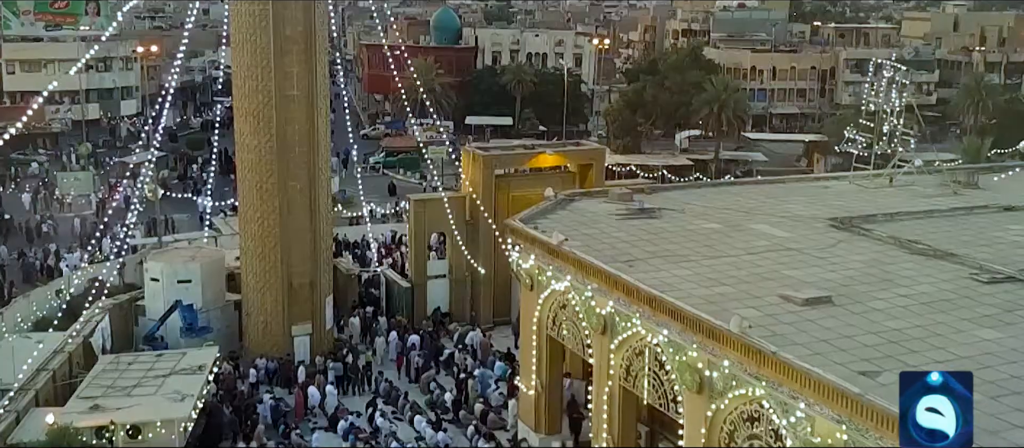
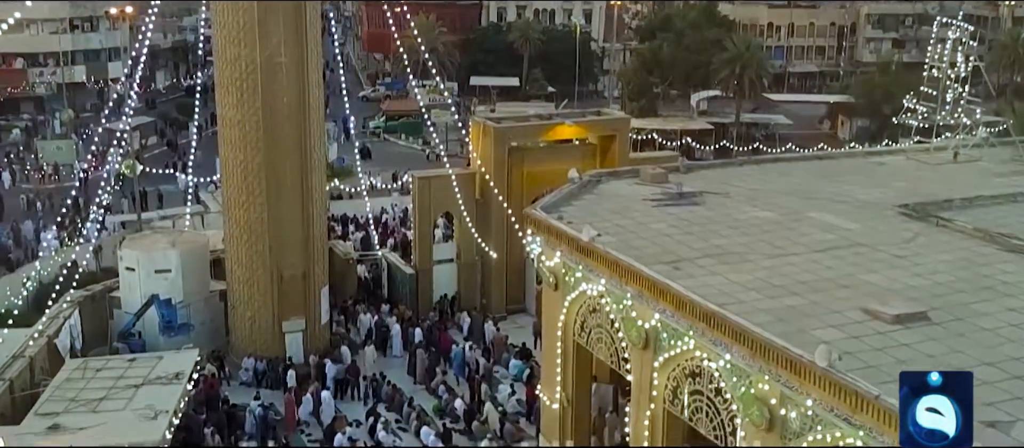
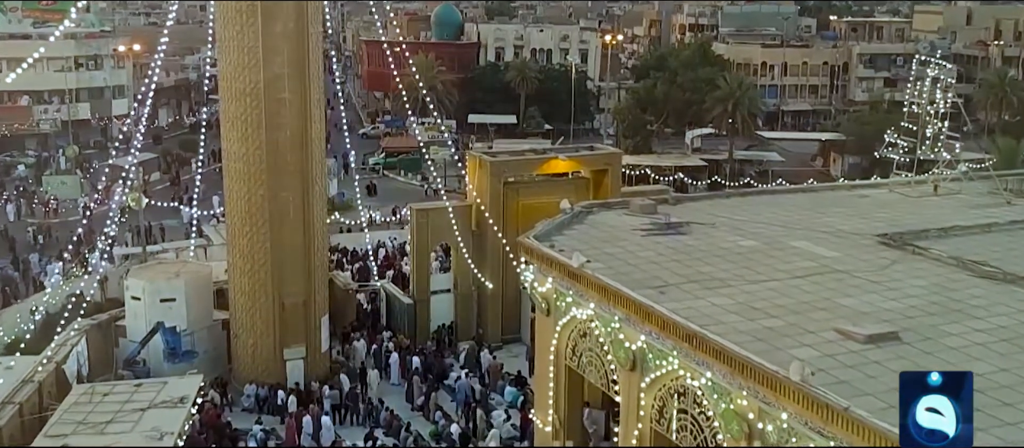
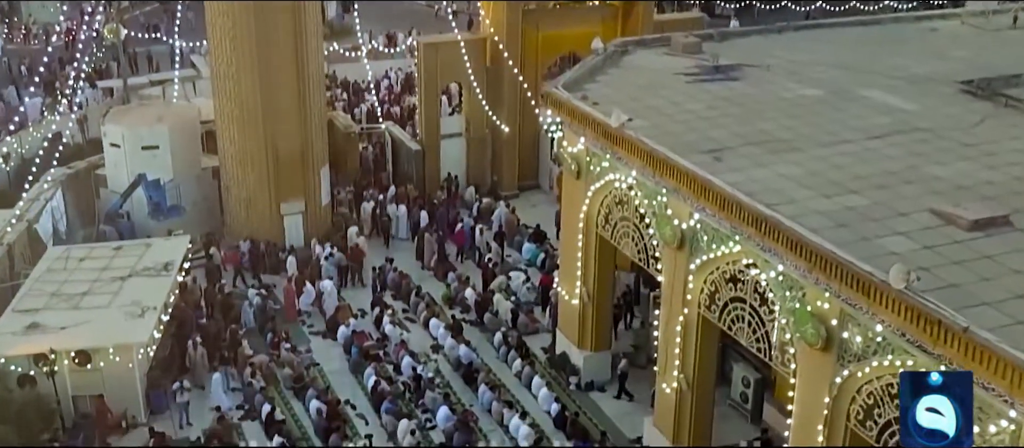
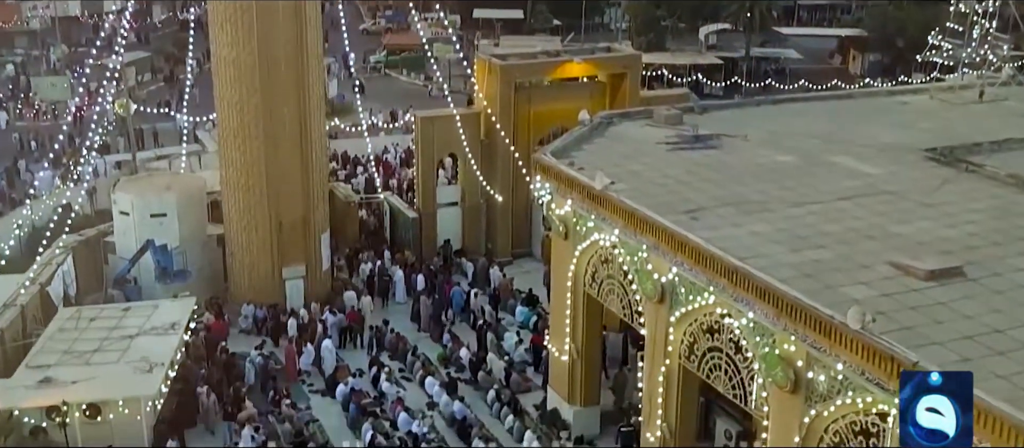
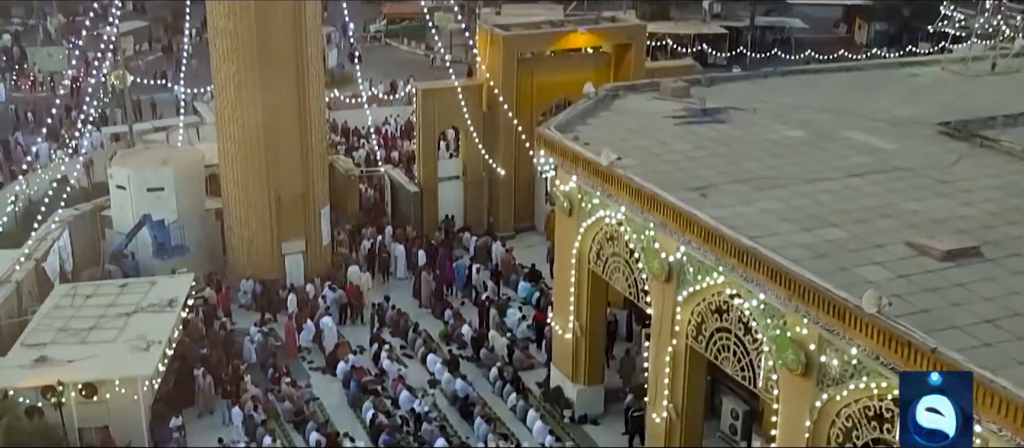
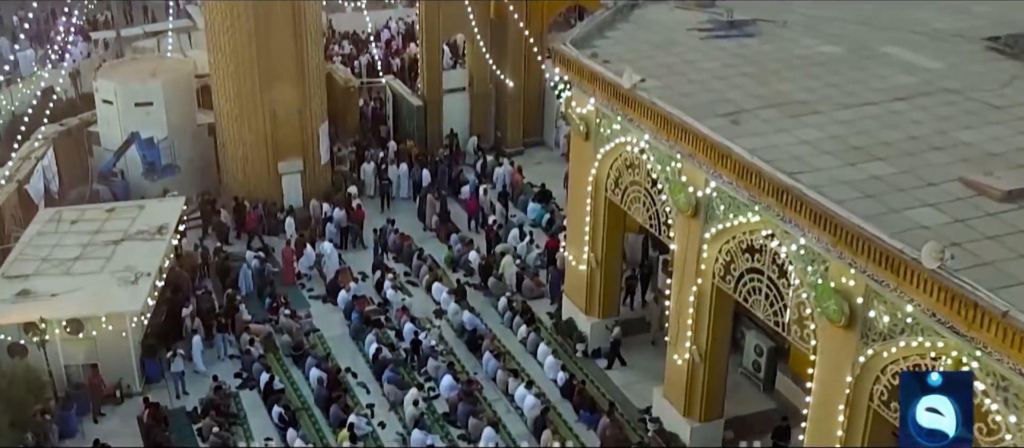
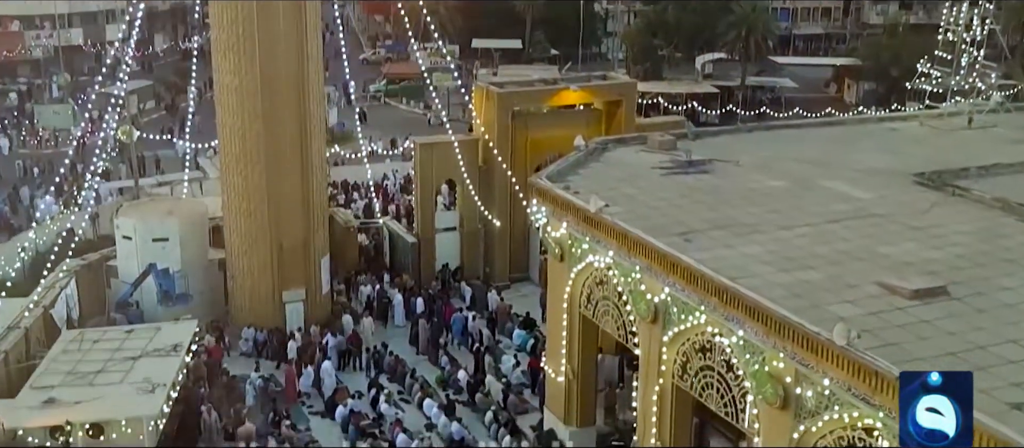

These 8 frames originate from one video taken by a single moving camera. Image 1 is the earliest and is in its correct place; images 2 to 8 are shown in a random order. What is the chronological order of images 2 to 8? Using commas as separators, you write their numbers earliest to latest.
3, 2, 8, 5, 6, 4, 7
